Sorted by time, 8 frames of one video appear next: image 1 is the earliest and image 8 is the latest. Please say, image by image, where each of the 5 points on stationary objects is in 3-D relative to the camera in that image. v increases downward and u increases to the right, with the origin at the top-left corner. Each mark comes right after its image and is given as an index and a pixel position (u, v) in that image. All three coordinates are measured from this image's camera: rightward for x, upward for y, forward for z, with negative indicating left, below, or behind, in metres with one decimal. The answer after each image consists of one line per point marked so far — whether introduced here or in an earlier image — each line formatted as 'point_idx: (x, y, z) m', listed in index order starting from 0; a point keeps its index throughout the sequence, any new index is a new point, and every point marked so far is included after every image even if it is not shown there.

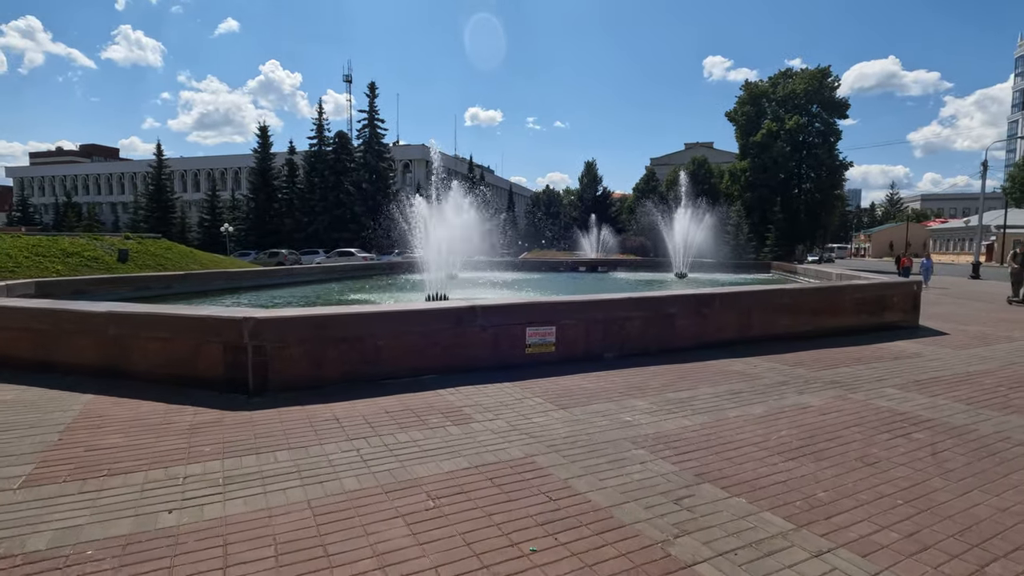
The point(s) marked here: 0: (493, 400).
0: (-0.2, -1.1, +5.2) m
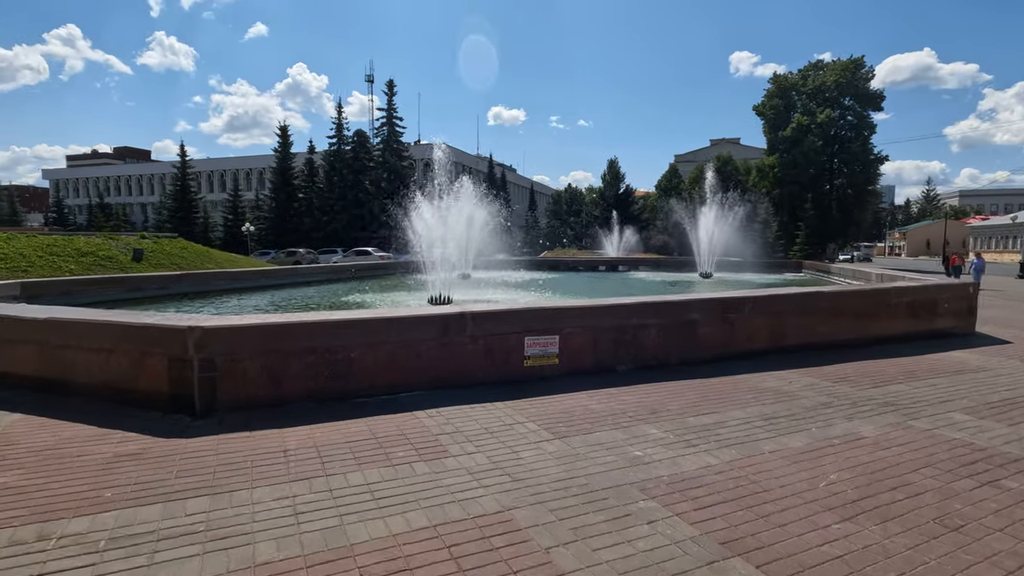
0: (-0.3, -1.1, +4.4) m
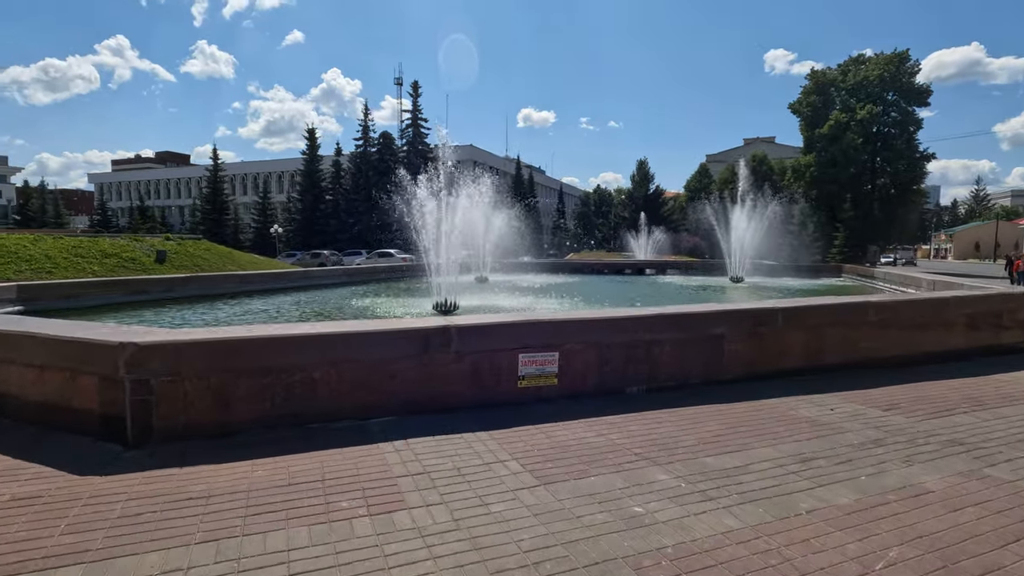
0: (-0.4, -1.2, +3.7) m
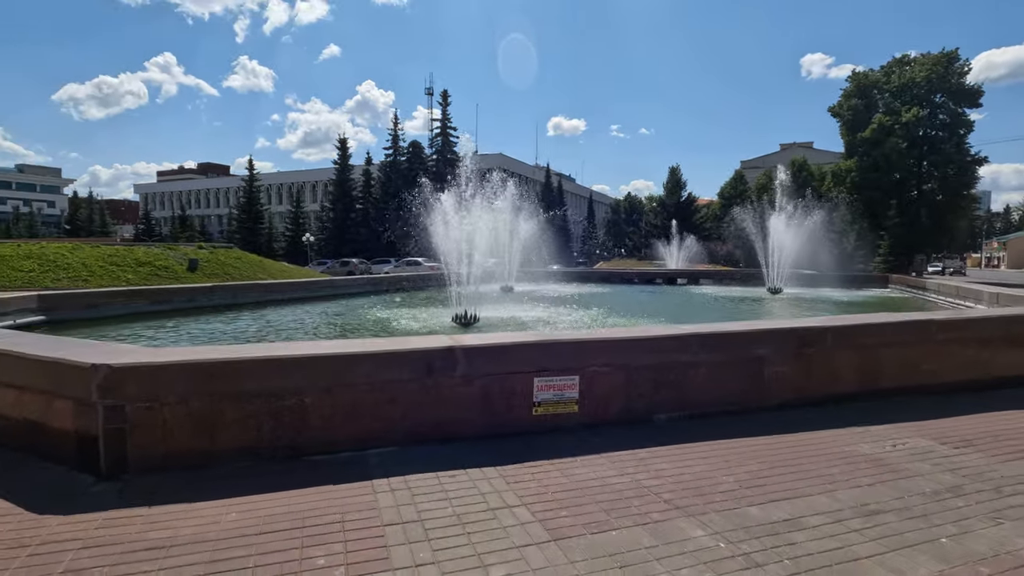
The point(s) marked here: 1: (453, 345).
0: (-0.4, -1.3, +3.2) m
1: (-0.5, -0.5, +4.2) m
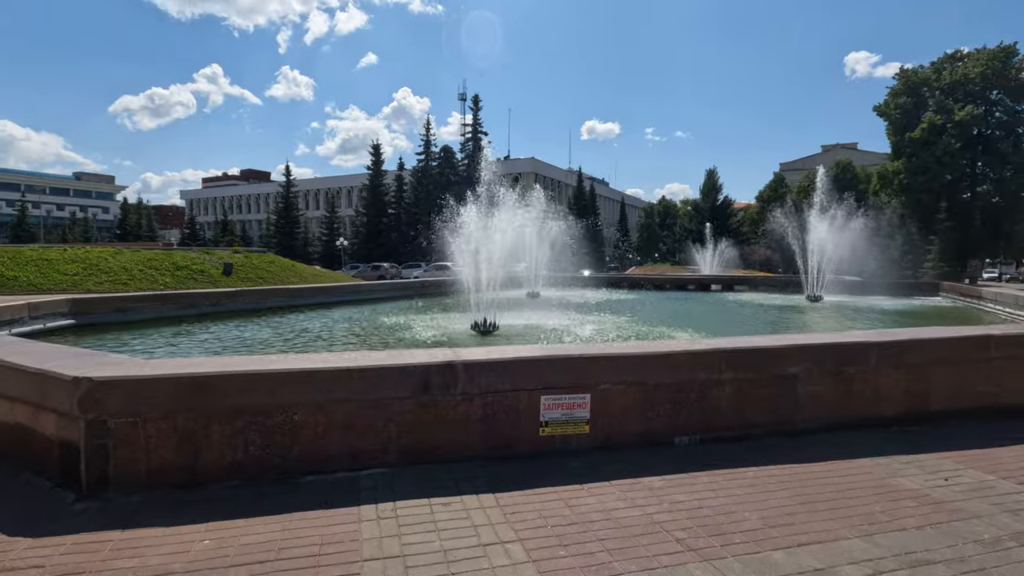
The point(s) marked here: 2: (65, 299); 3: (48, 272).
0: (-0.4, -1.4, +3.0) m
1: (-0.4, -0.5, +4.0) m
2: (-9.2, -0.2, +10.9) m
3: (-16.5, +0.6, +18.9) m
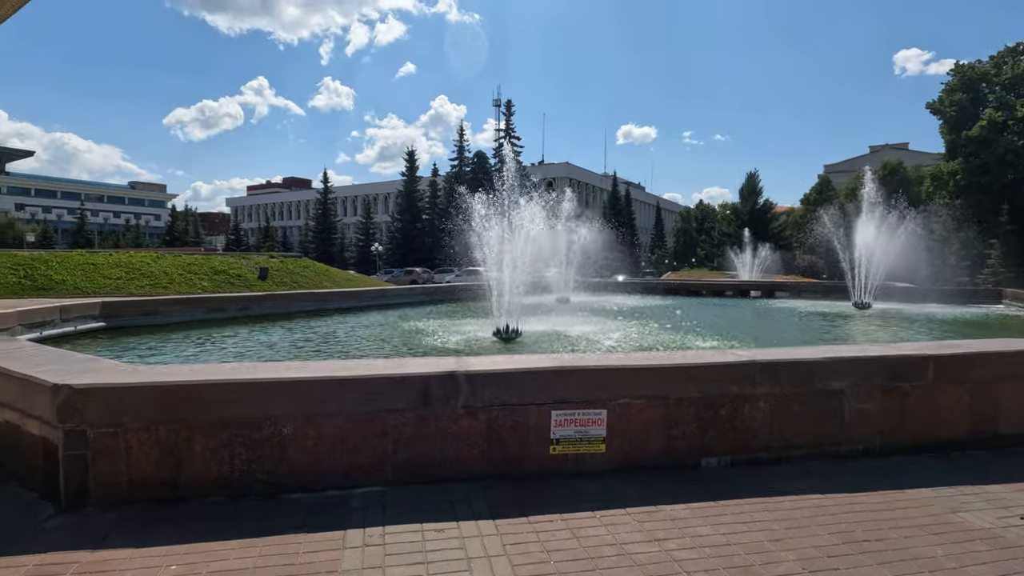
0: (-0.4, -1.4, +2.7) m
1: (-0.4, -0.6, +3.6) m
2: (-8.7, -0.3, +11.1) m
3: (-15.4, +0.4, +19.6) m
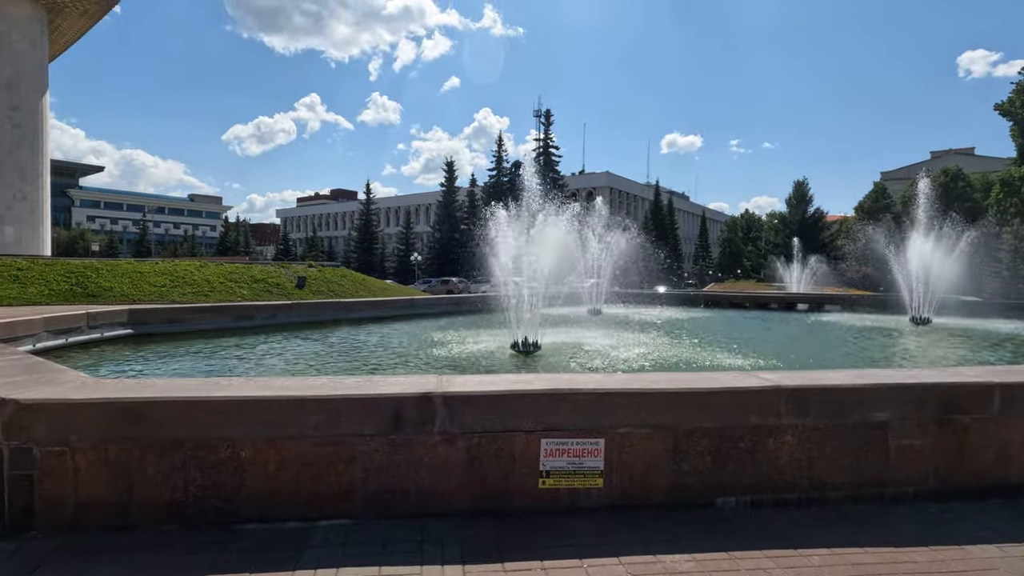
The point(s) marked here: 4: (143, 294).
0: (-0.6, -1.5, +2.3) m
1: (-0.5, -0.6, +3.3) m
2: (-8.2, -0.5, +11.4) m
3: (-14.2, +0.2, +20.4) m
4: (-13.6, -0.2, +19.6) m
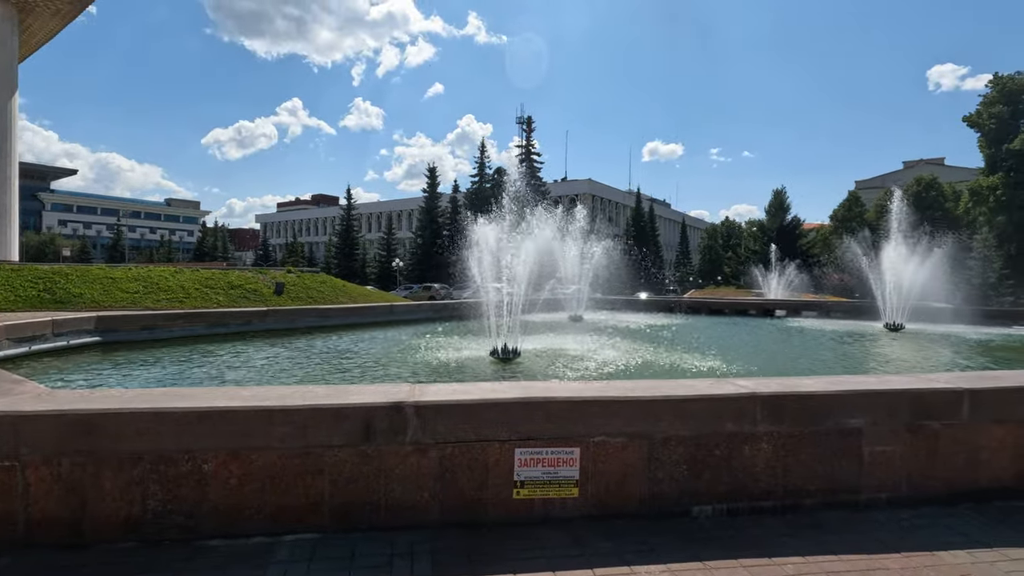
0: (-0.7, -1.5, +2.2) m
1: (-0.7, -0.7, +3.2) m
2: (-8.6, -0.6, +11.0) m
3: (-14.9, -0.1, +19.9) m
4: (-14.3, -0.5, +19.1) m
